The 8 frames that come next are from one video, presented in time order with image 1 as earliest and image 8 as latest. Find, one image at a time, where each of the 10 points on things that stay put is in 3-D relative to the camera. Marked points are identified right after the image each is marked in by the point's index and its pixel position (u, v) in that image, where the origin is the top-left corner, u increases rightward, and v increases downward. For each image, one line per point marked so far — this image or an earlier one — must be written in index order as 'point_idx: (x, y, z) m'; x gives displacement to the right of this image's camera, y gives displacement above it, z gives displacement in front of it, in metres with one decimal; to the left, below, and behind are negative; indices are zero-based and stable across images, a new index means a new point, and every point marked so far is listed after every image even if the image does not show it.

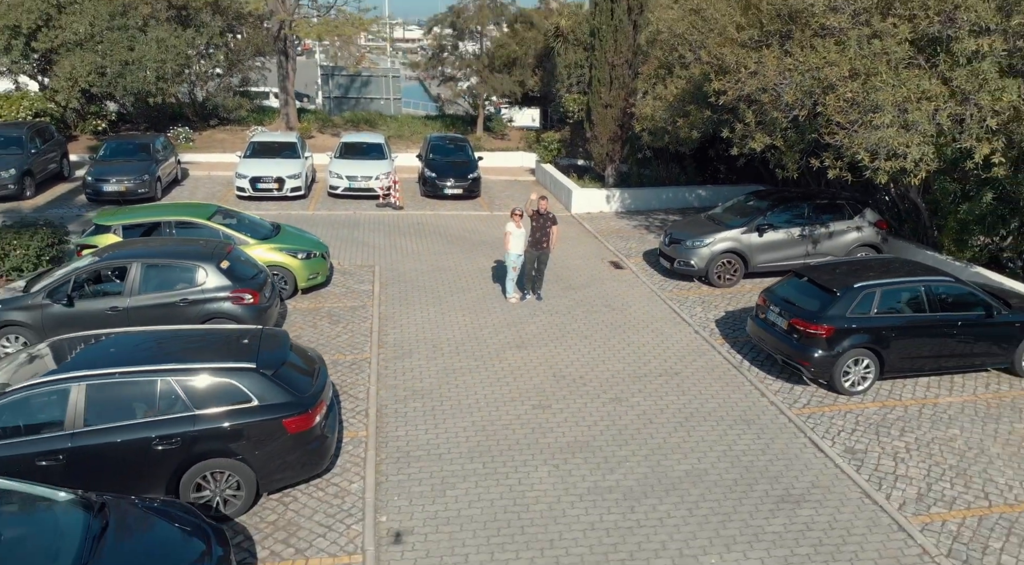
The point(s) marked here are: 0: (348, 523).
0: (-1.2, -1.8, +5.3) m
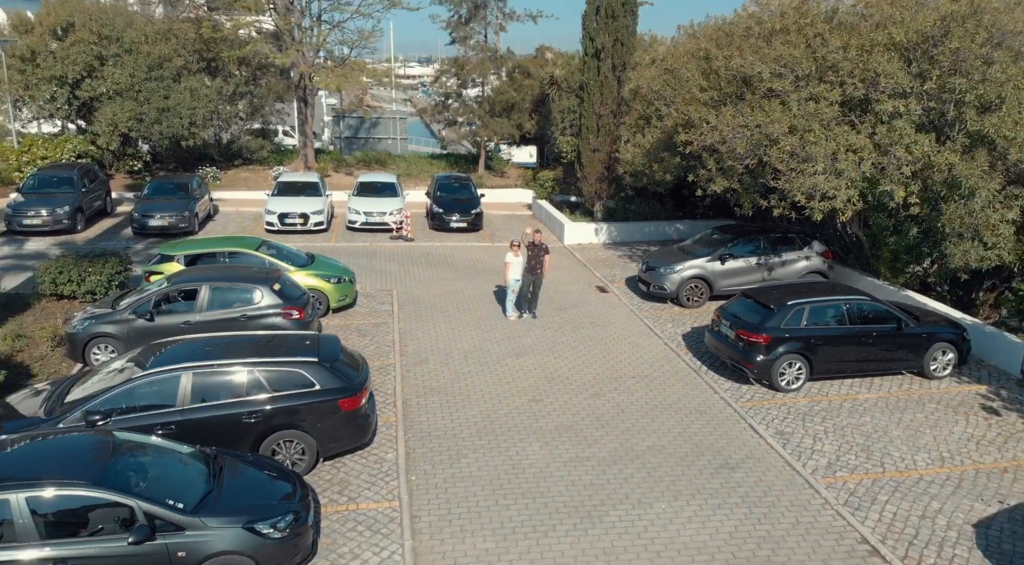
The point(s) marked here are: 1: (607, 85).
0: (-1.2, -1.9, +6.9) m
1: (+2.1, +4.5, +16.0) m
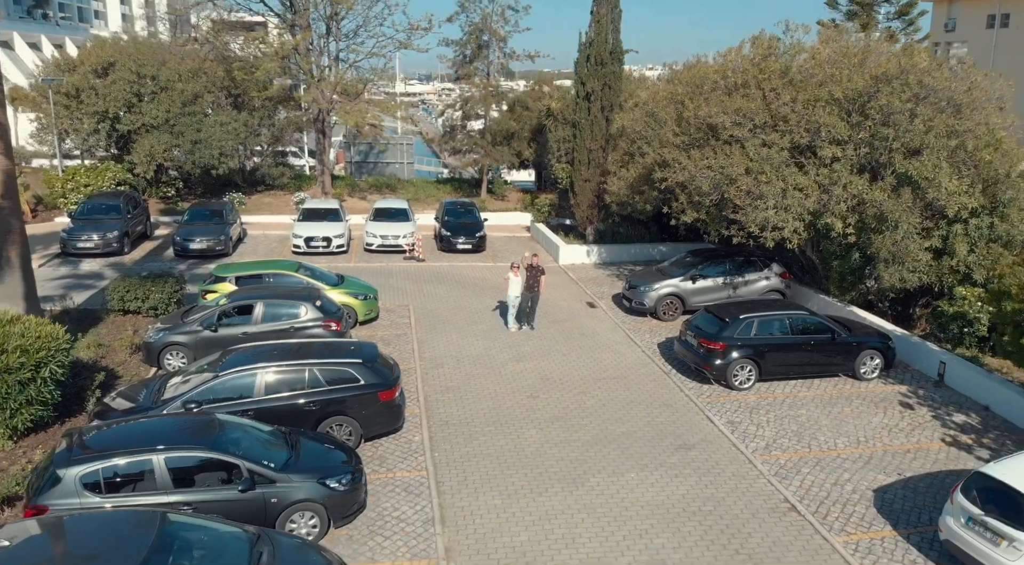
0: (-1.2, -2.1, +8.7) m
1: (+2.1, +4.1, +18.0) m
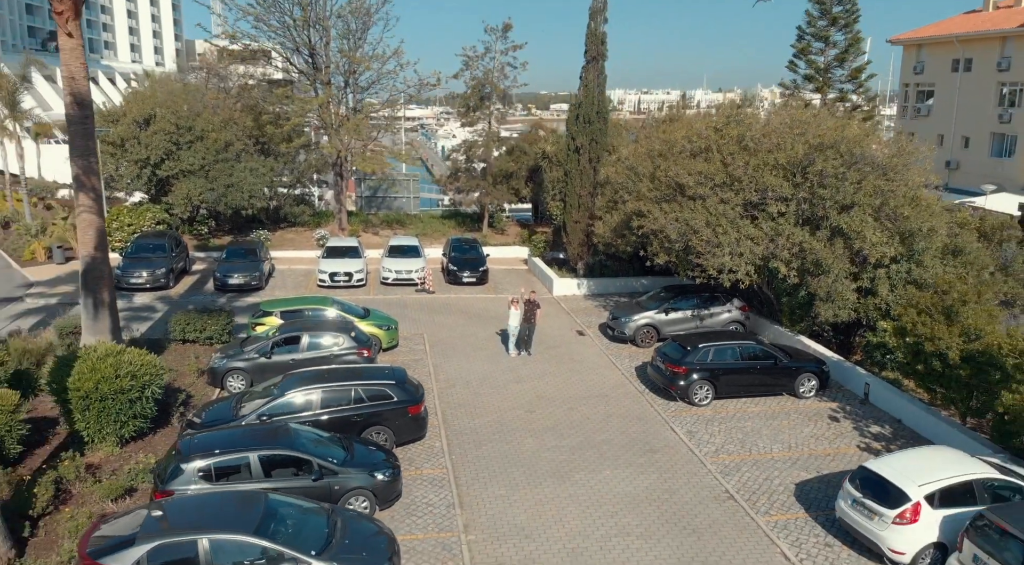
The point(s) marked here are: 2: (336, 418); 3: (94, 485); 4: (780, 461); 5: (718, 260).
0: (-1.1, -2.7, +10.9) m
1: (+2.1, +3.2, +20.4) m
2: (-2.7, -2.1, +10.8) m
3: (-5.7, -2.8, +9.6) m
4: (+4.2, -2.8, +11.0) m
5: (+4.2, +0.5, +14.3) m
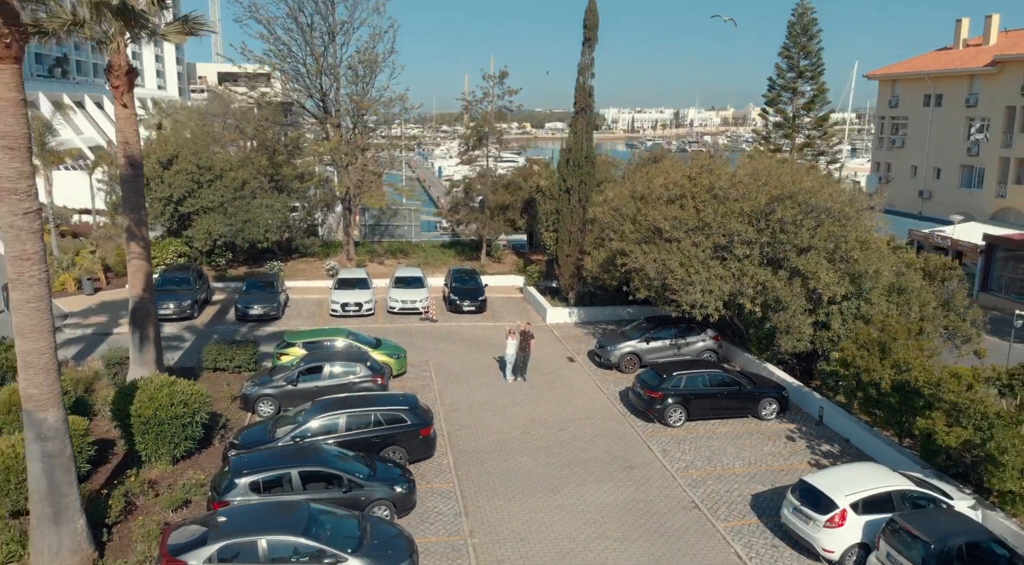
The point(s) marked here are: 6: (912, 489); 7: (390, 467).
0: (-1.2, -3.4, +12.7) m
1: (+2.0, +2.3, +22.3) m
2: (-2.7, -2.8, +12.5) m
3: (-5.7, -3.5, +11.3) m
4: (+4.2, -3.5, +12.8) m
5: (+4.1, -0.3, +16.1) m
6: (+6.0, -3.1, +10.4) m
7: (-2.0, -3.1, +11.6) m
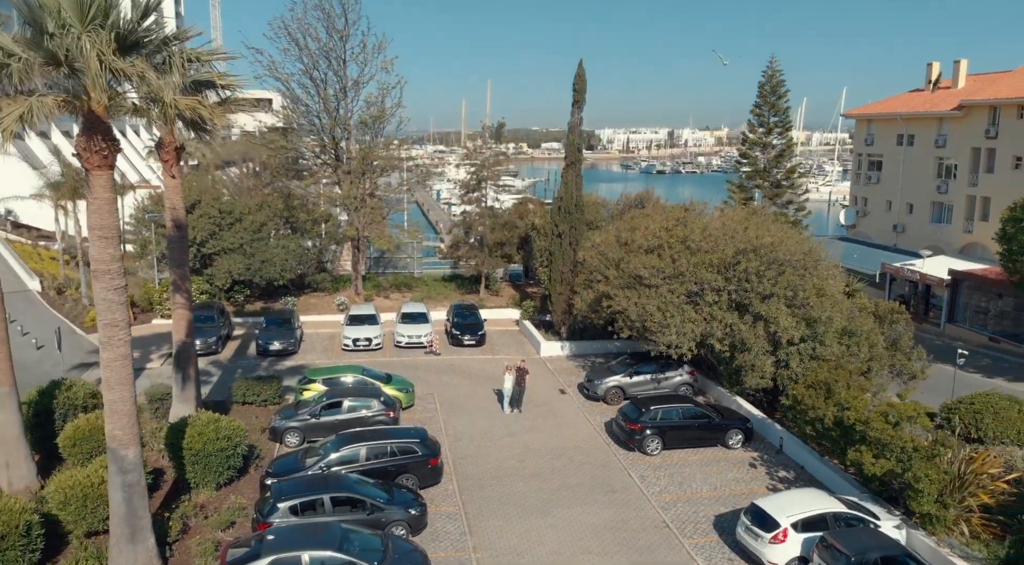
0: (-1.3, -4.5, +14.7) m
1: (+1.8, +1.0, +24.5) m
2: (-2.8, -3.8, +14.5) m
3: (-5.8, -4.5, +13.3) m
4: (+4.1, -4.6, +14.8) m
5: (+4.0, -1.5, +18.2) m
6: (+5.9, -4.1, +12.4) m
7: (-2.1, -4.1, +13.6) m
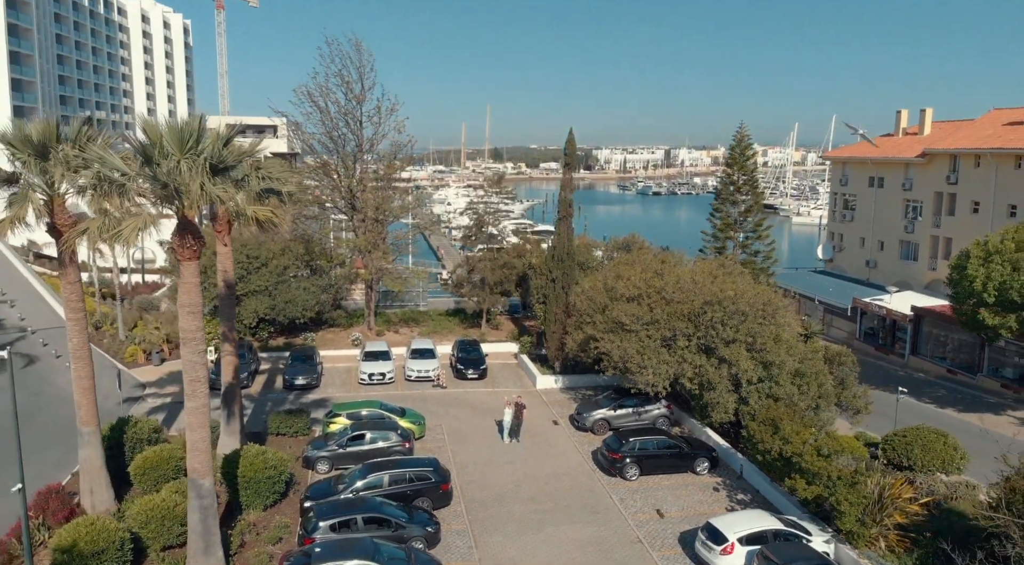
0: (-1.3, -5.8, +17.5) m
1: (+1.8, -0.6, +27.4) m
2: (-2.8, -5.2, +17.3) m
3: (-5.8, -5.8, +16.1) m
4: (+4.1, -5.9, +17.6) m
5: (+4.0, -2.9, +21.1) m
6: (+5.9, -5.4, +15.3) m
7: (-2.1, -5.4, +16.4) m
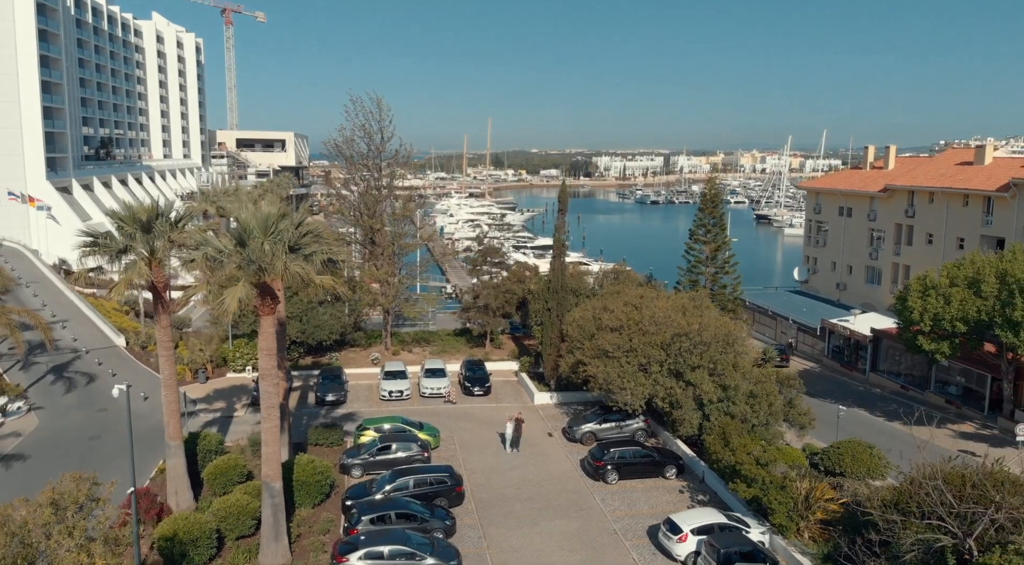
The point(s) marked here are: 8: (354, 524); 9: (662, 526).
0: (-1.3, -7.1, +21.6) m
1: (+1.8, -1.9, +31.5) m
2: (-2.8, -6.4, +21.4) m
3: (-5.8, -7.0, +20.2) m
4: (+4.1, -7.2, +21.7) m
5: (+4.0, -4.2, +25.2) m
6: (+5.9, -6.6, +19.4) m
7: (-2.1, -6.7, +20.5) m
8: (-4.3, -6.7, +19.3) m
9: (+4.3, -6.9, +19.8) m
